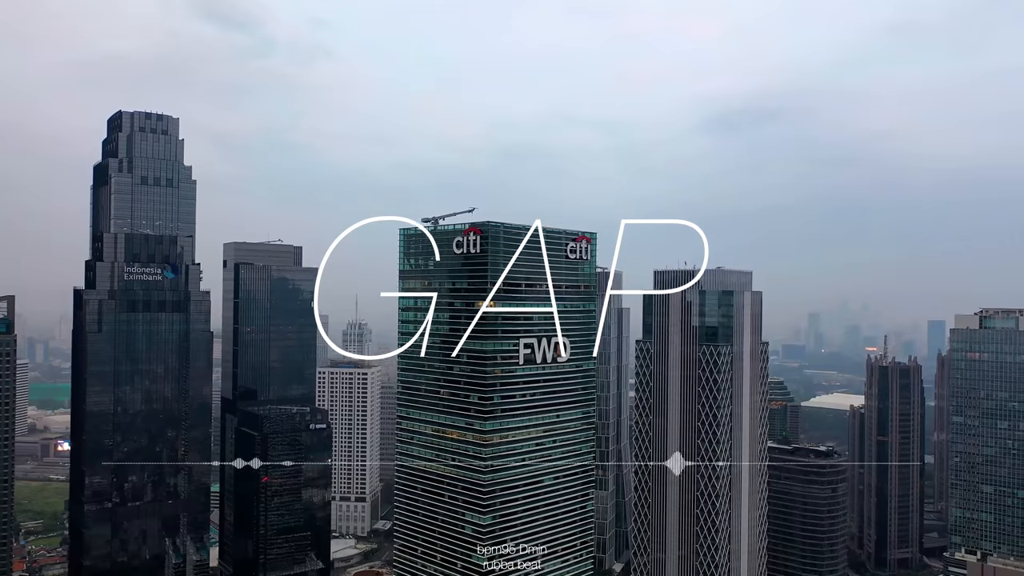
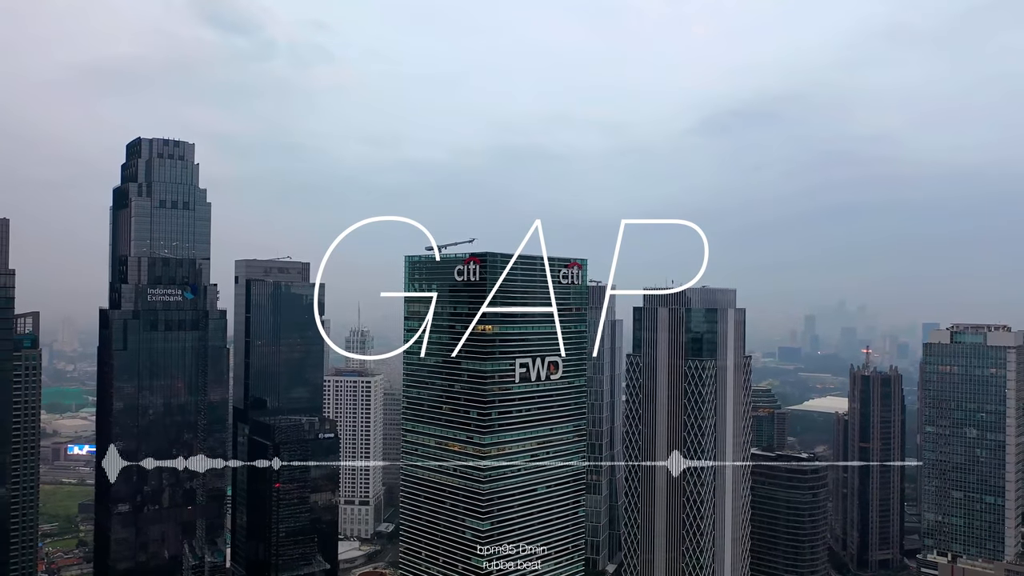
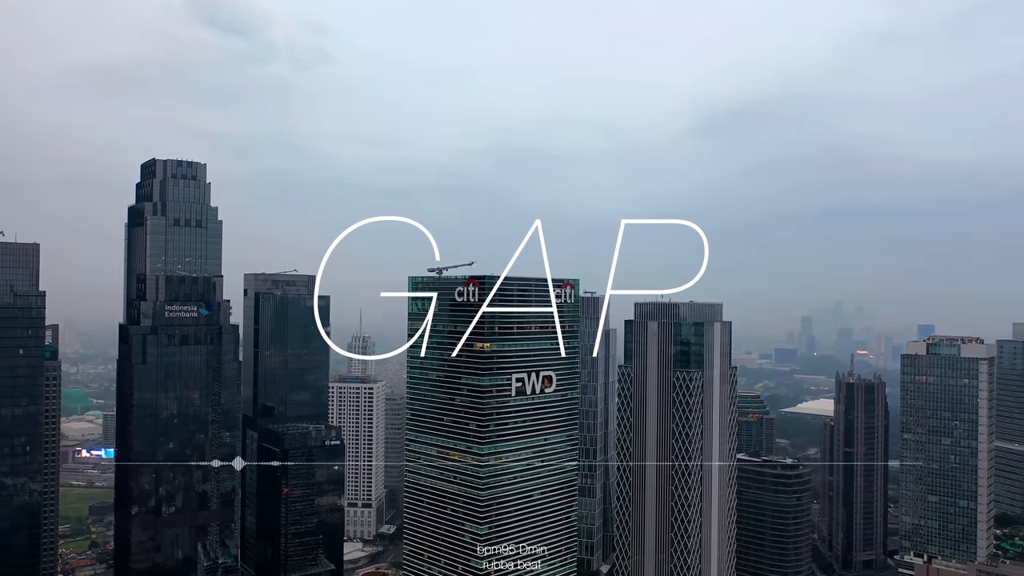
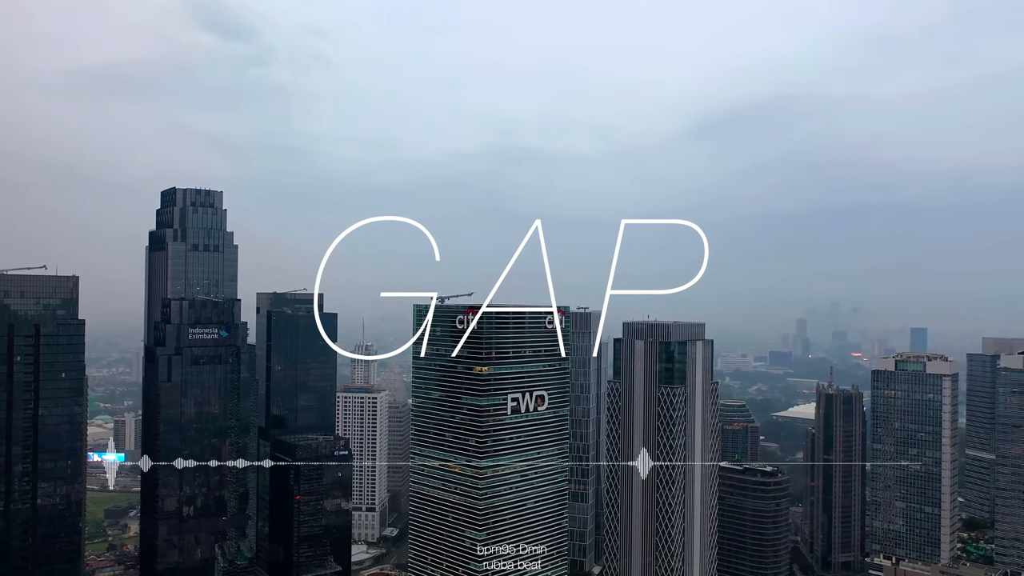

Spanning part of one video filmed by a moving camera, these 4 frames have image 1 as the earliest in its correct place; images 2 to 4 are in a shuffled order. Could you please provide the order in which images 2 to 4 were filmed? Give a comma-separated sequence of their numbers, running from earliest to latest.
2, 3, 4
